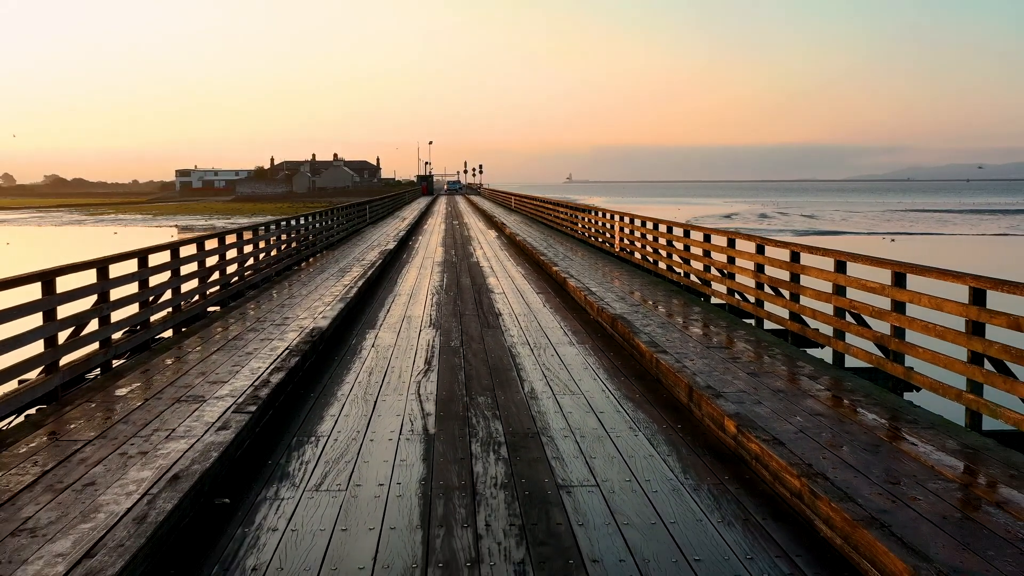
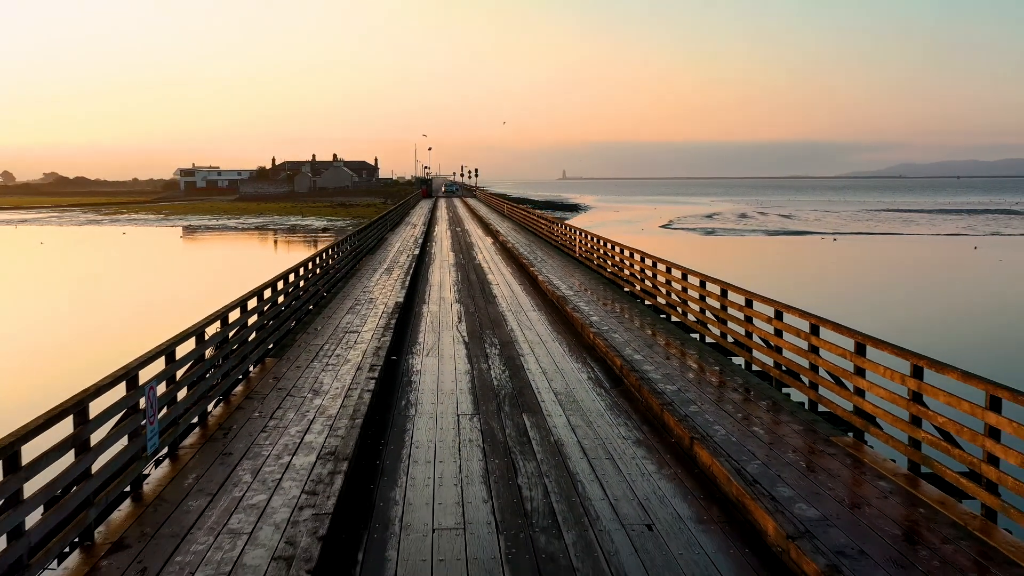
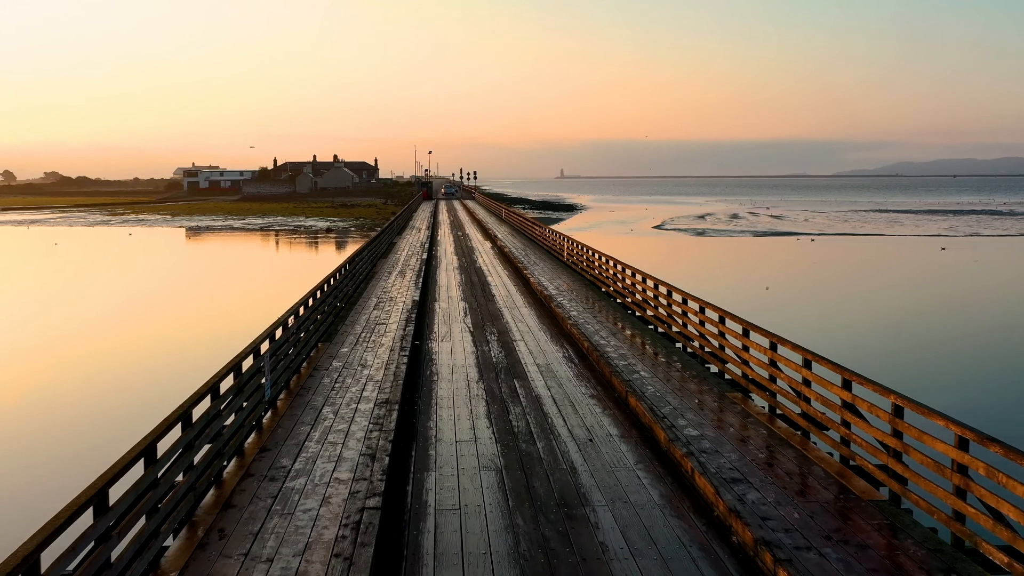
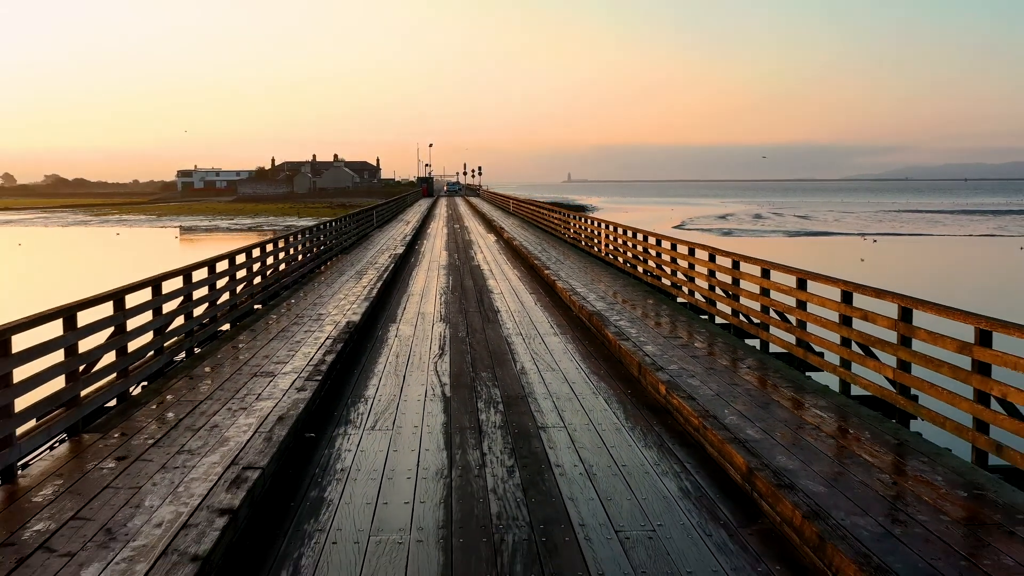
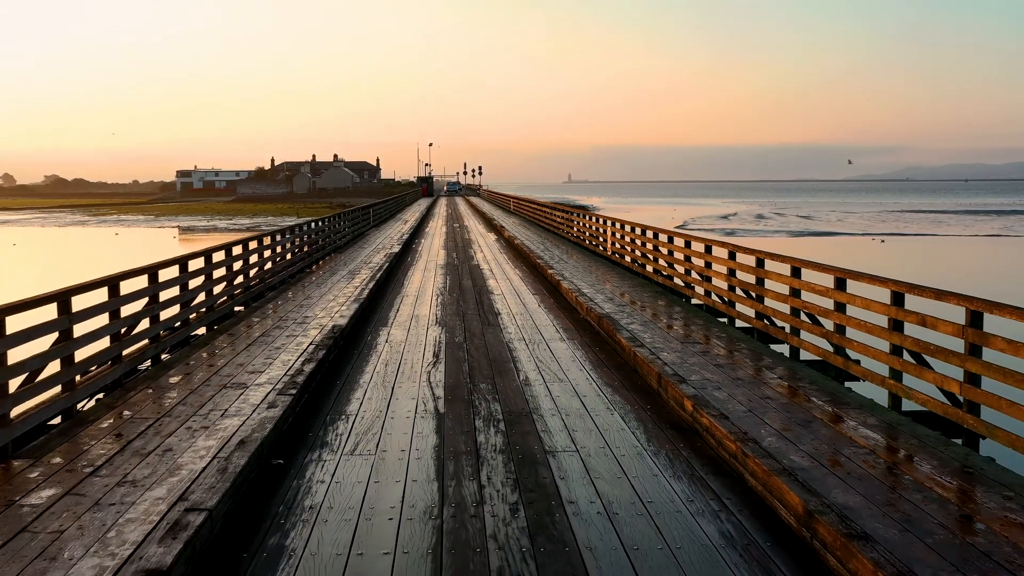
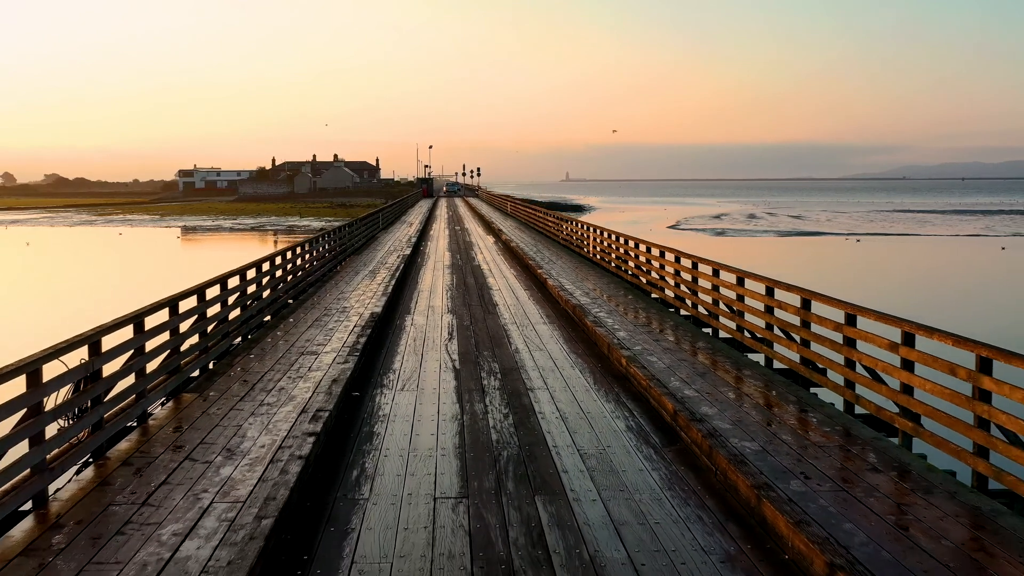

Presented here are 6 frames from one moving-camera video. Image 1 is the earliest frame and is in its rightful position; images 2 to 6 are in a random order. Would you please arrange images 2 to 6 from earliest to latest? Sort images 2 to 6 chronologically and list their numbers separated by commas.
5, 4, 6, 2, 3
